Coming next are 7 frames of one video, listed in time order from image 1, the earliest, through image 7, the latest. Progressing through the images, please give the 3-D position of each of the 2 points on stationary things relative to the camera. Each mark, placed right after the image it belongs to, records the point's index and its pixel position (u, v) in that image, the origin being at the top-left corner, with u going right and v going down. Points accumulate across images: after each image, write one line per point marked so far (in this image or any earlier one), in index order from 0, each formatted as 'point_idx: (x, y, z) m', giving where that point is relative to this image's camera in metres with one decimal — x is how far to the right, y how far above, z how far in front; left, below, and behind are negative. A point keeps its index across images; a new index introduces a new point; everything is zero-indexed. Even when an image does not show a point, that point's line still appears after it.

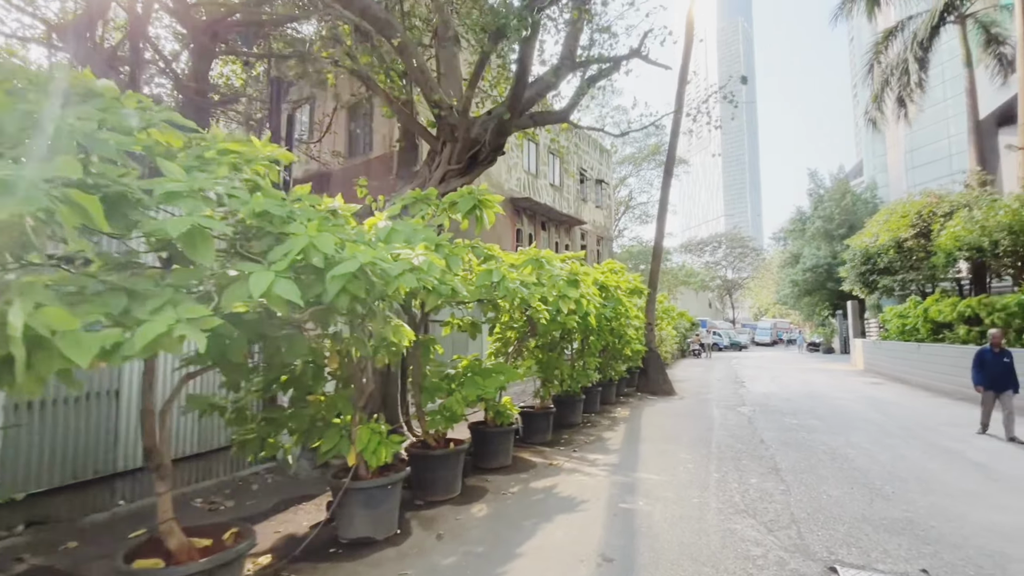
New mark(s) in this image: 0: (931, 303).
0: (+12.1, -0.4, +13.7) m
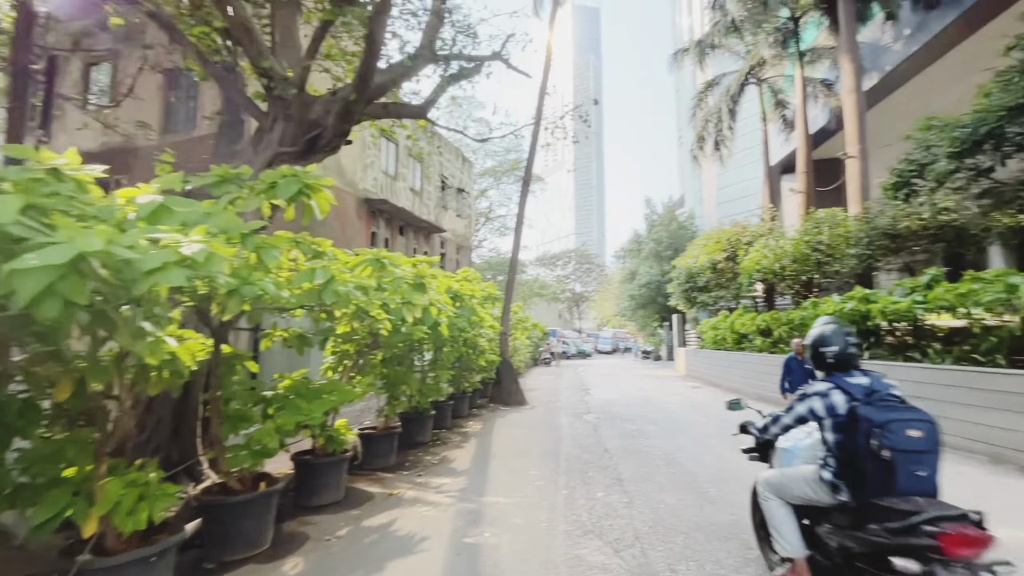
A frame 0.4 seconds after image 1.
0: (+7.6, -1.0, +16.1) m
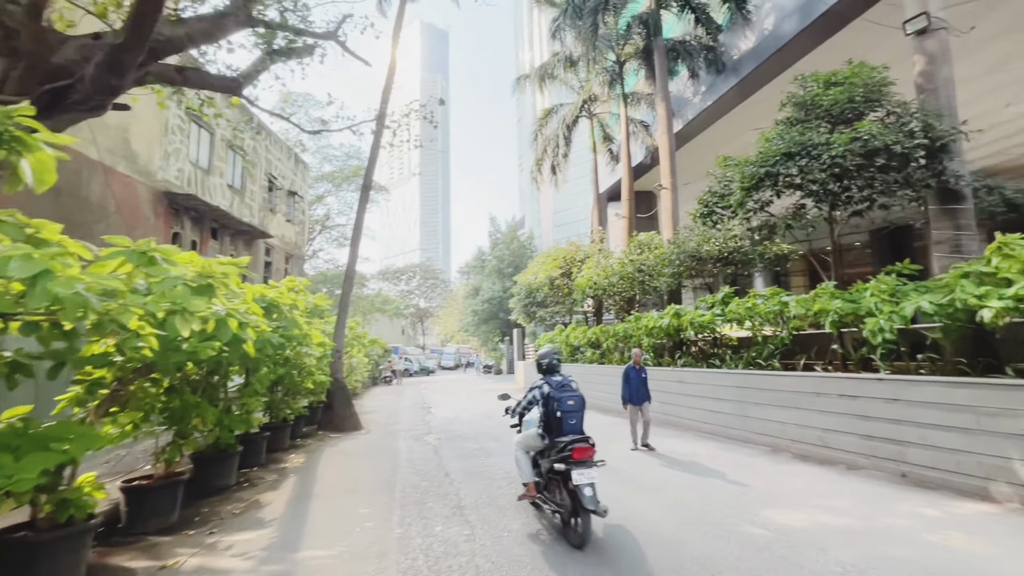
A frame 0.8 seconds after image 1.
0: (+2.1, -1.5, +17.1) m
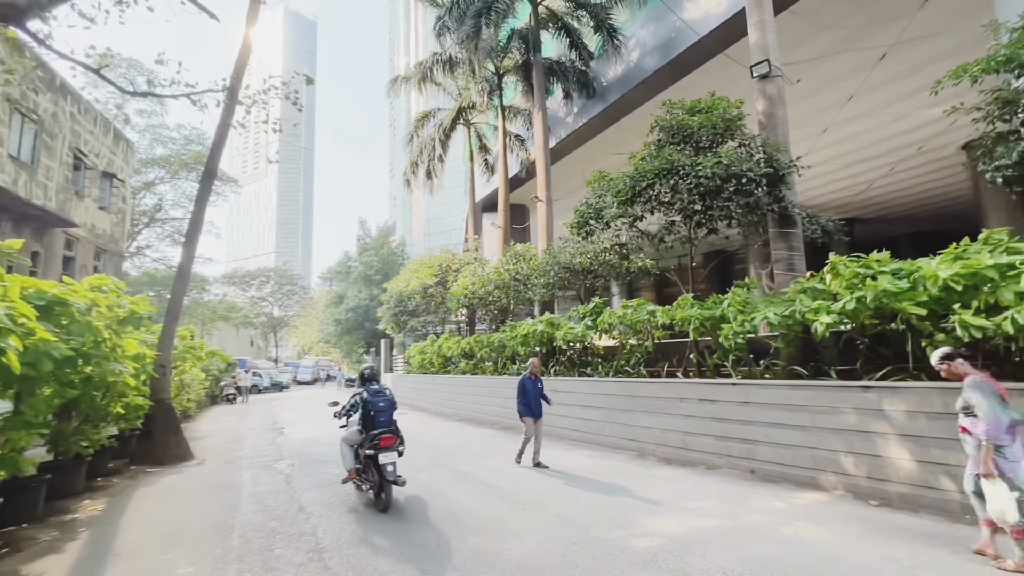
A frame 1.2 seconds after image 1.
0: (-2.4, -1.8, +16.6) m
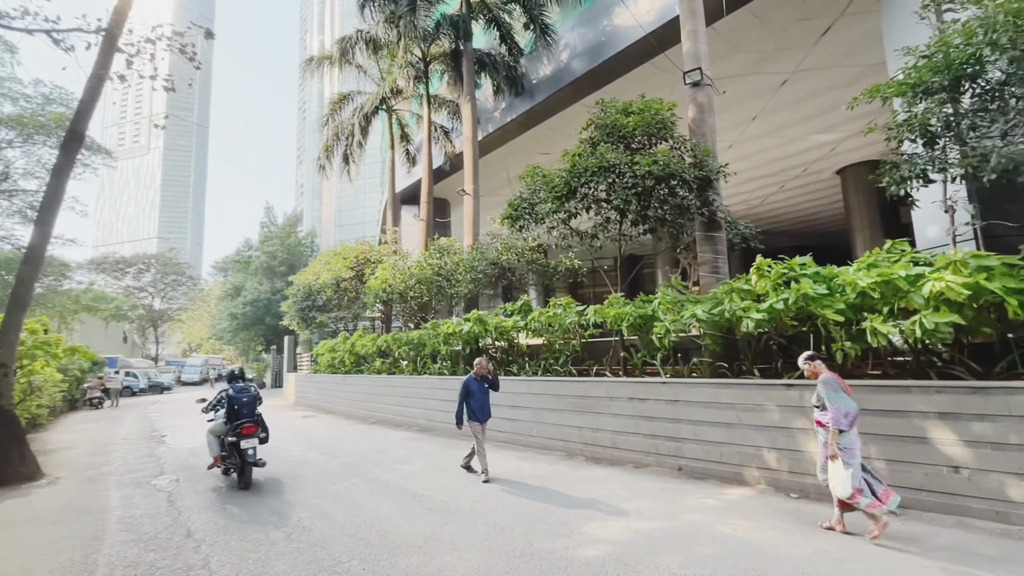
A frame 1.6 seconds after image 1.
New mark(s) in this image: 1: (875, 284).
0: (-5.1, -1.6, +15.6) m
1: (+3.6, 0.0, +4.7) m
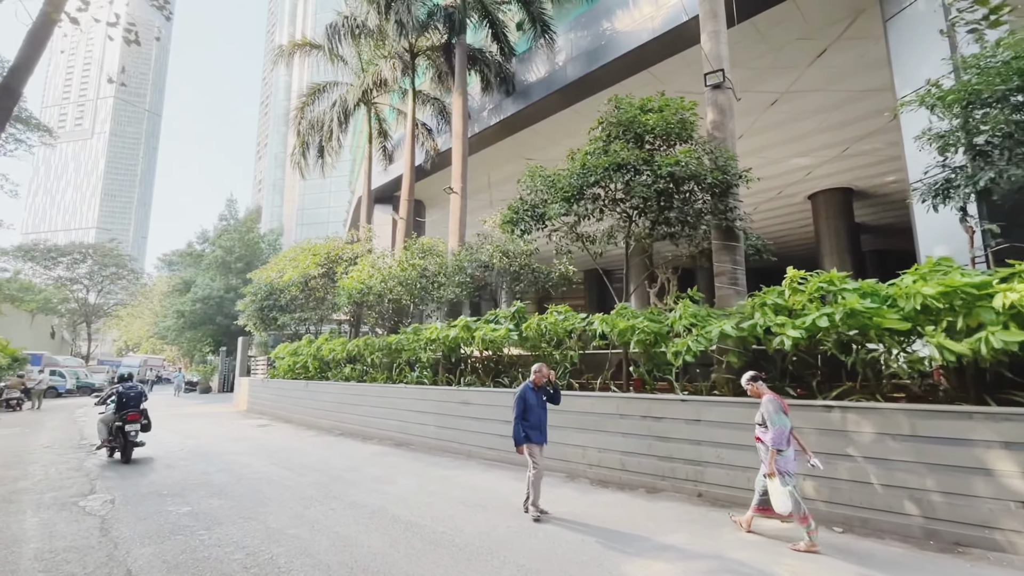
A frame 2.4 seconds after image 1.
0: (-5.7, -1.6, +14.4) m
1: (+3.9, -0.1, +4.4) m
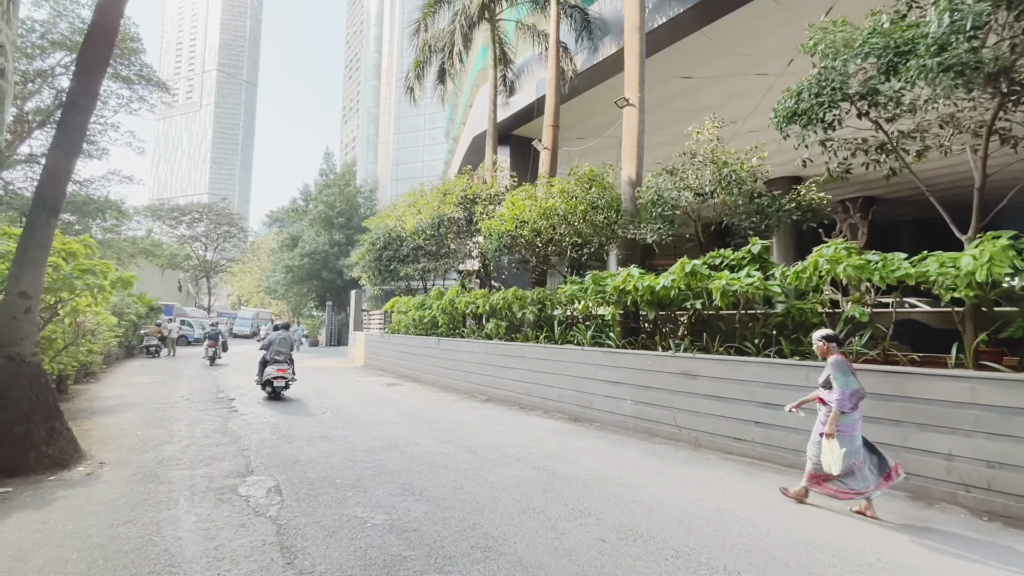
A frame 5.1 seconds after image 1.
0: (-1.6, -0.2, +12.8) m
1: (+6.4, +0.4, +1.3) m
